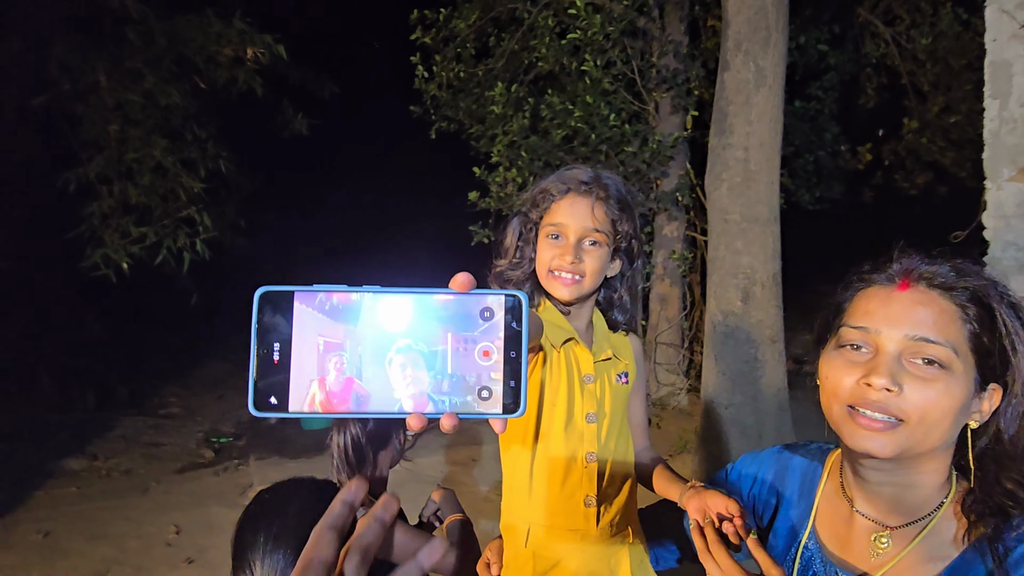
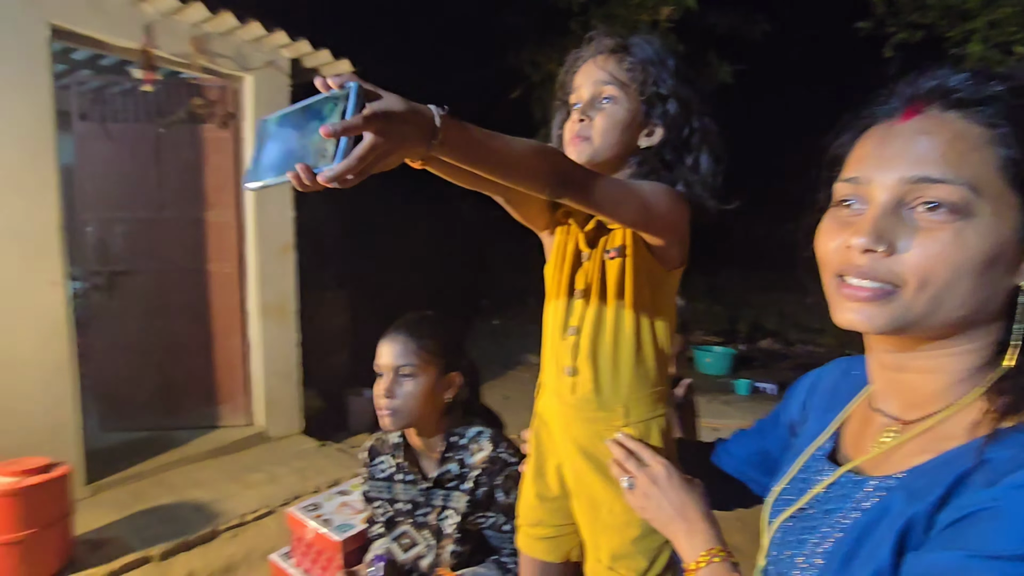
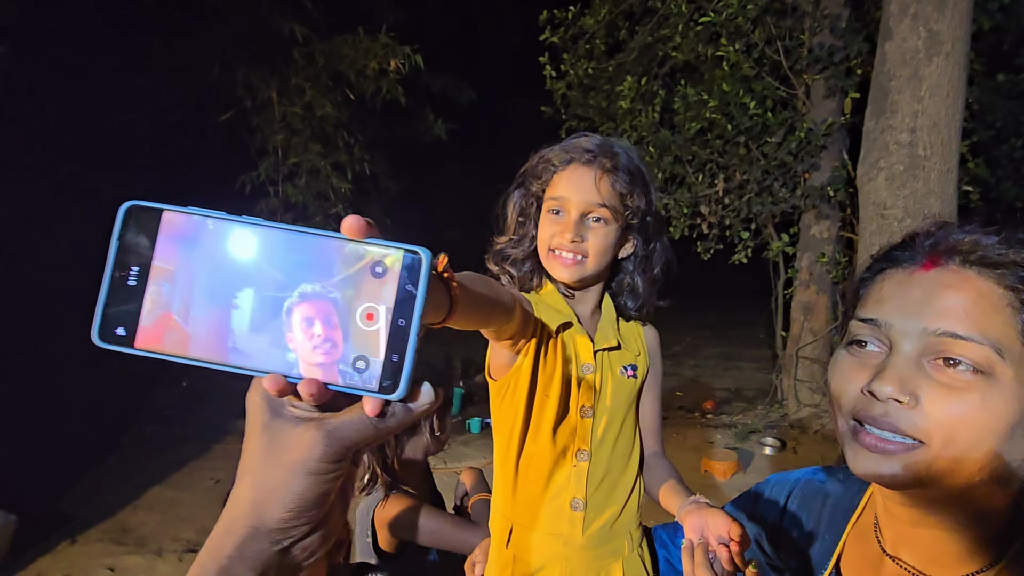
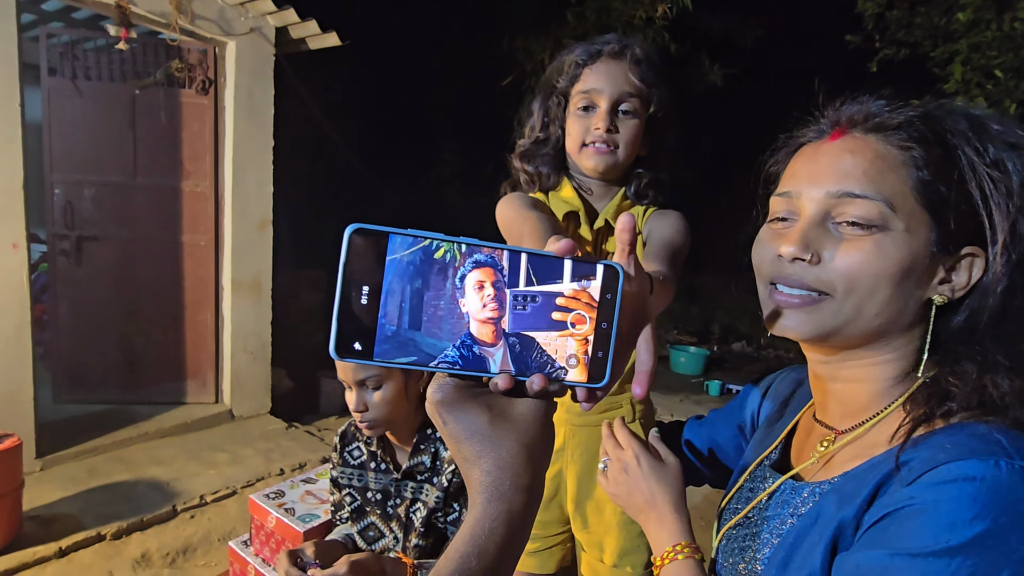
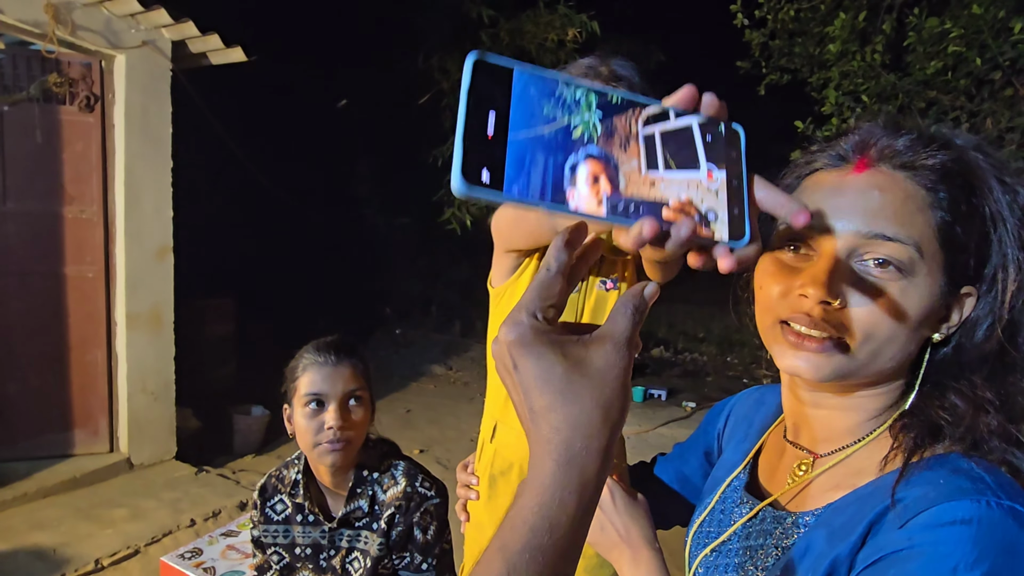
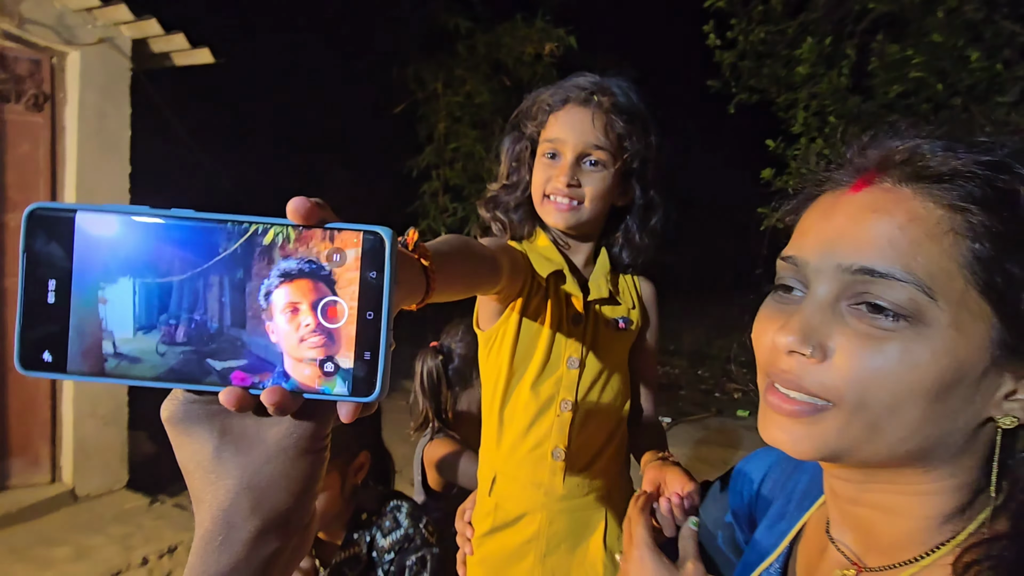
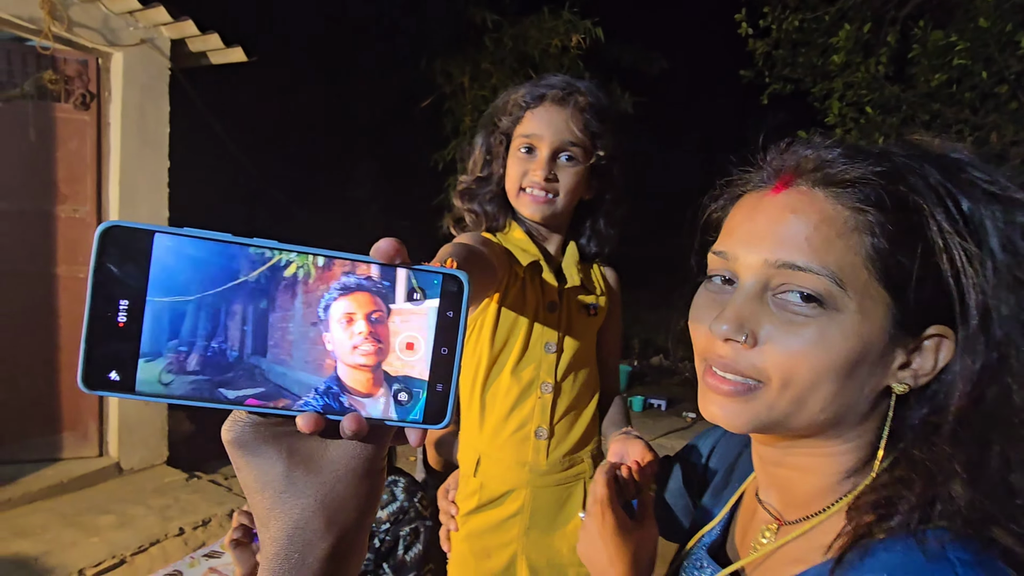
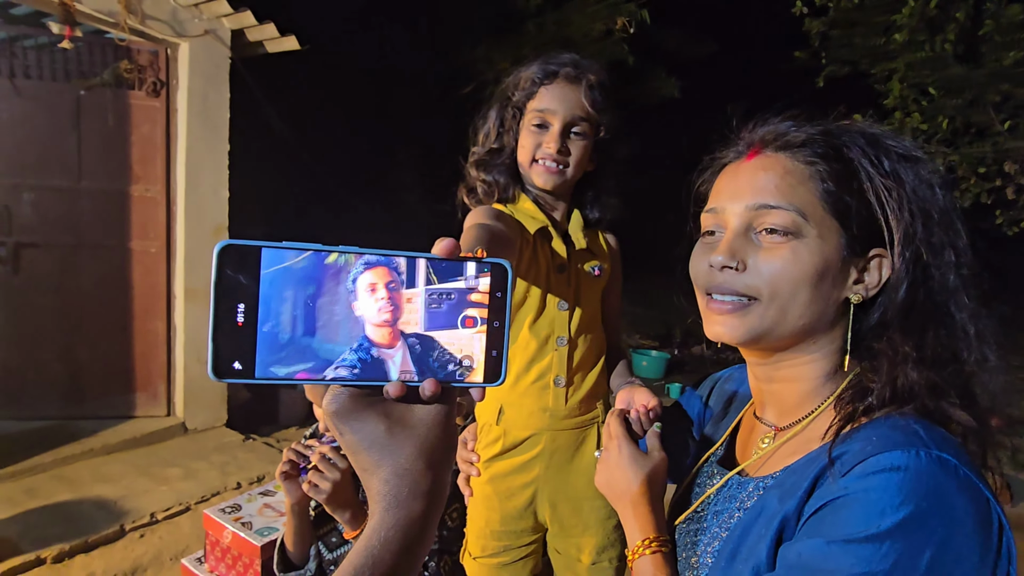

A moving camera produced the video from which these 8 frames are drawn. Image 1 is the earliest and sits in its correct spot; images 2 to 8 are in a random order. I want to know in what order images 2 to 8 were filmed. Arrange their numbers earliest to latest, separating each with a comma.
3, 6, 7, 8, 4, 5, 2
